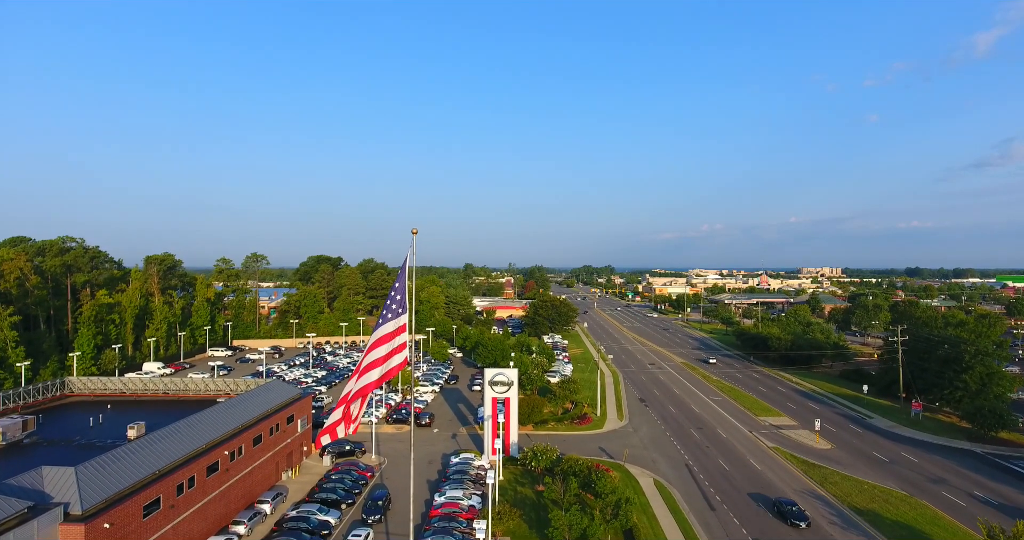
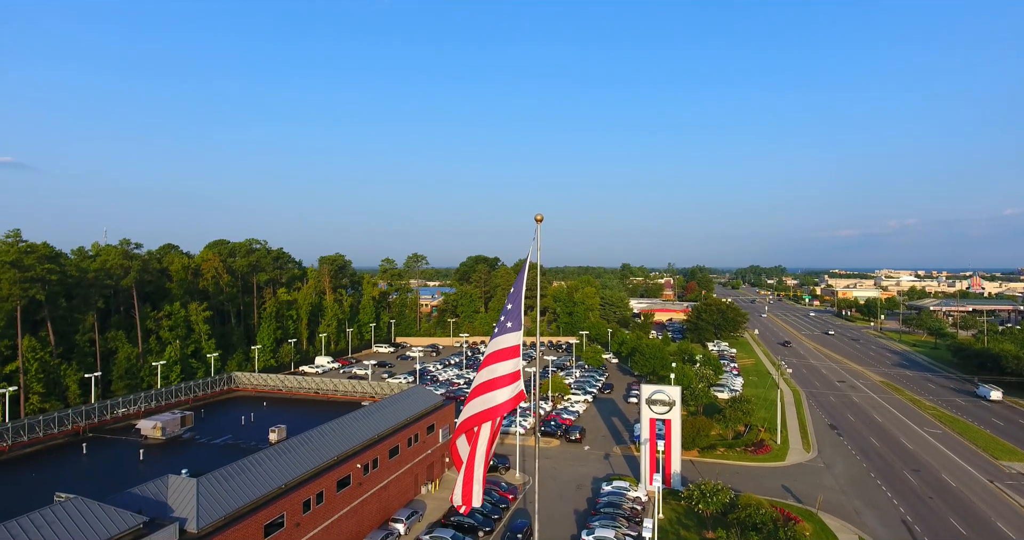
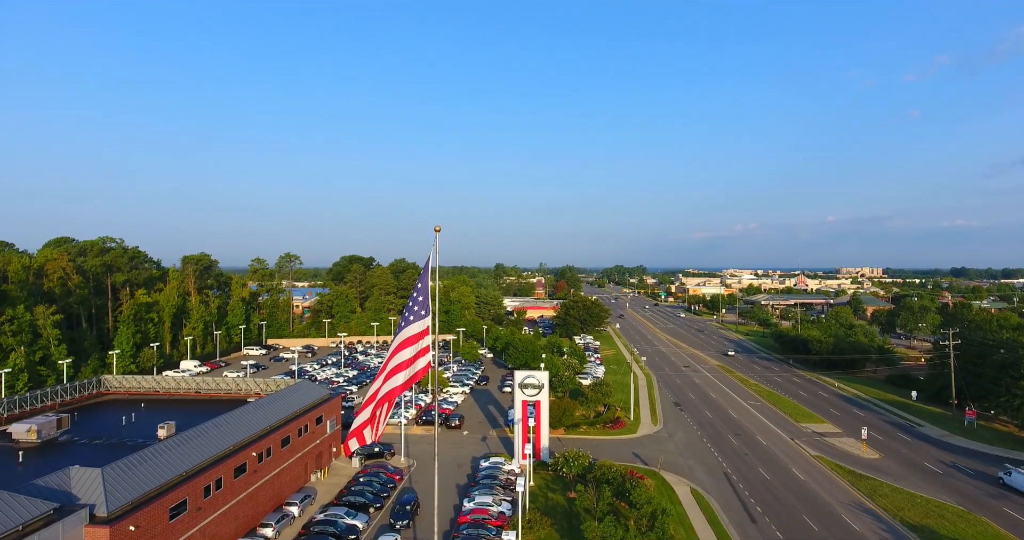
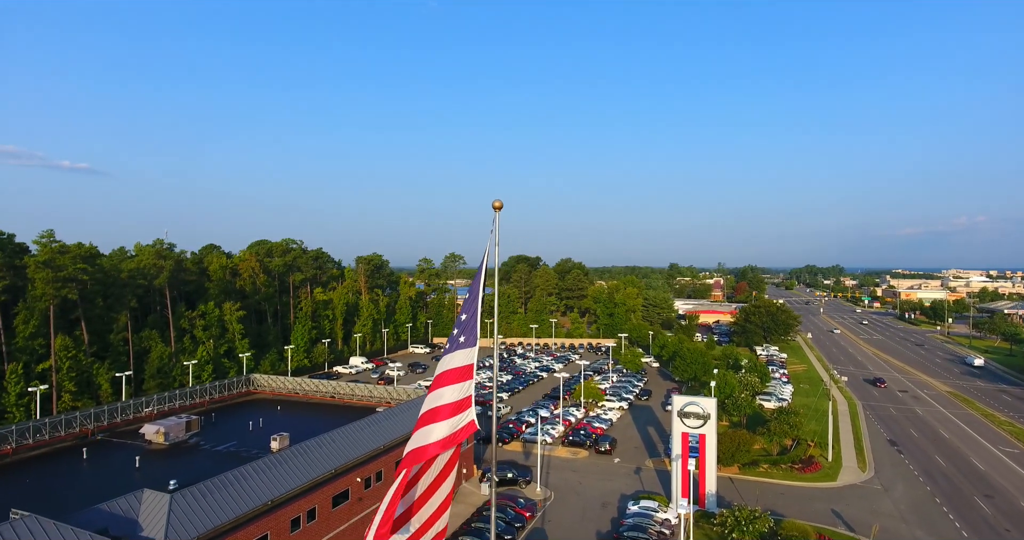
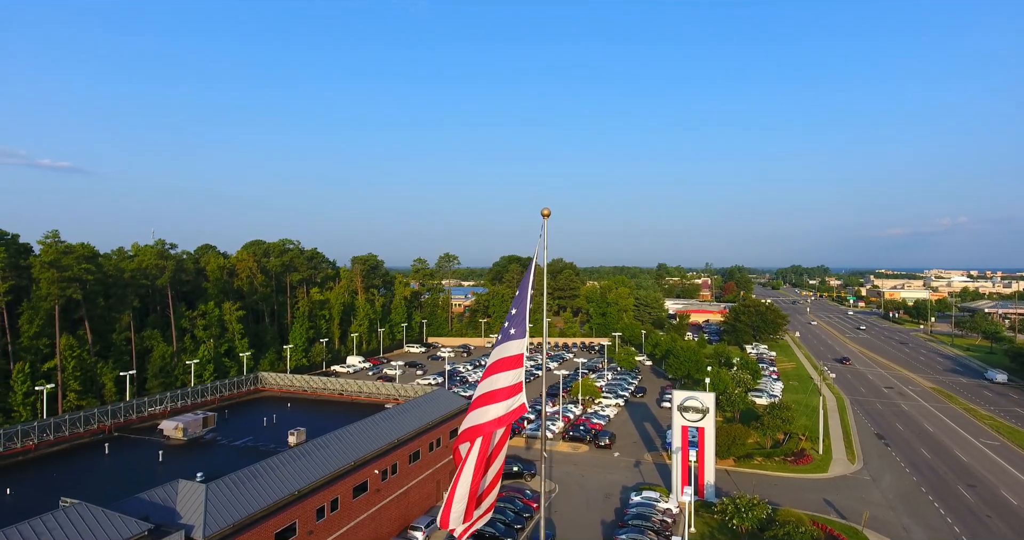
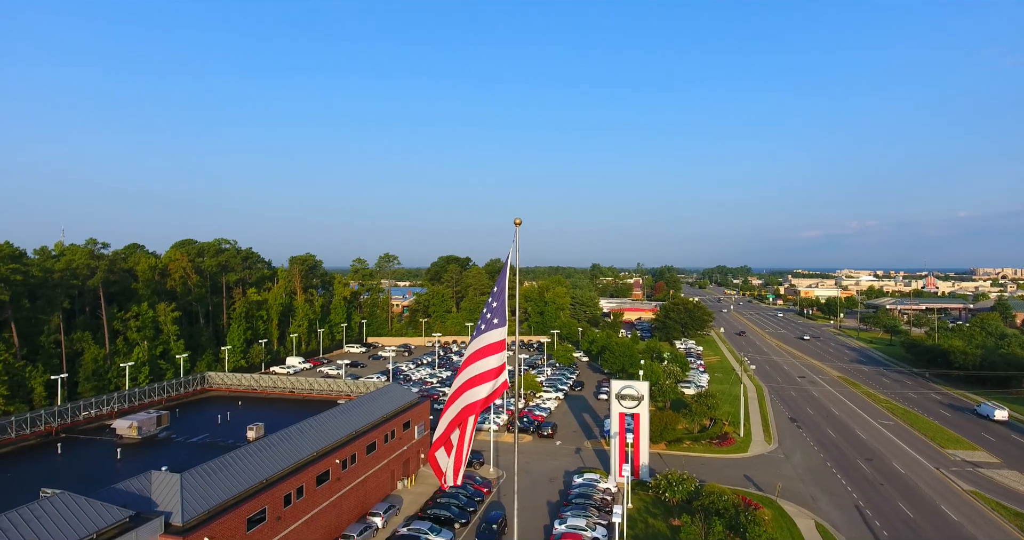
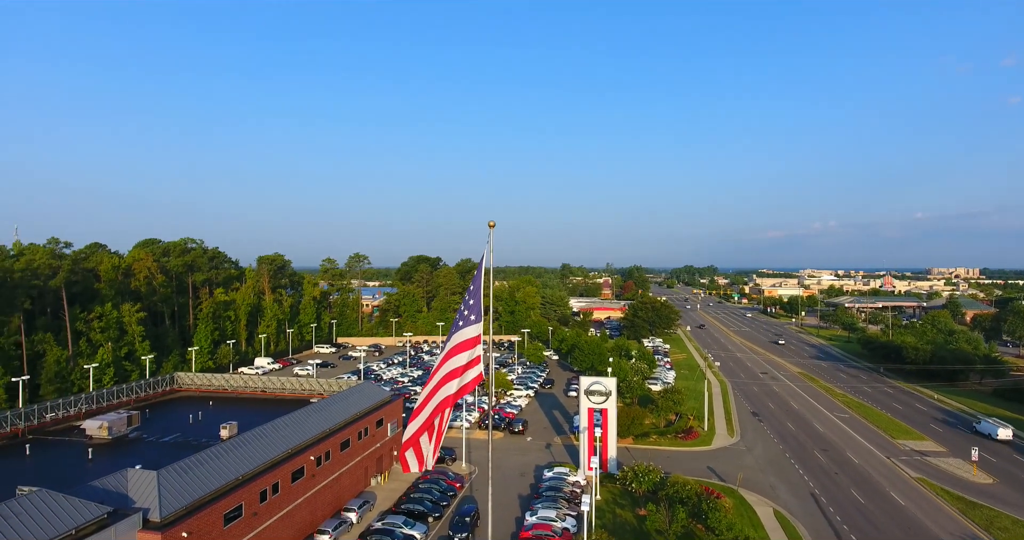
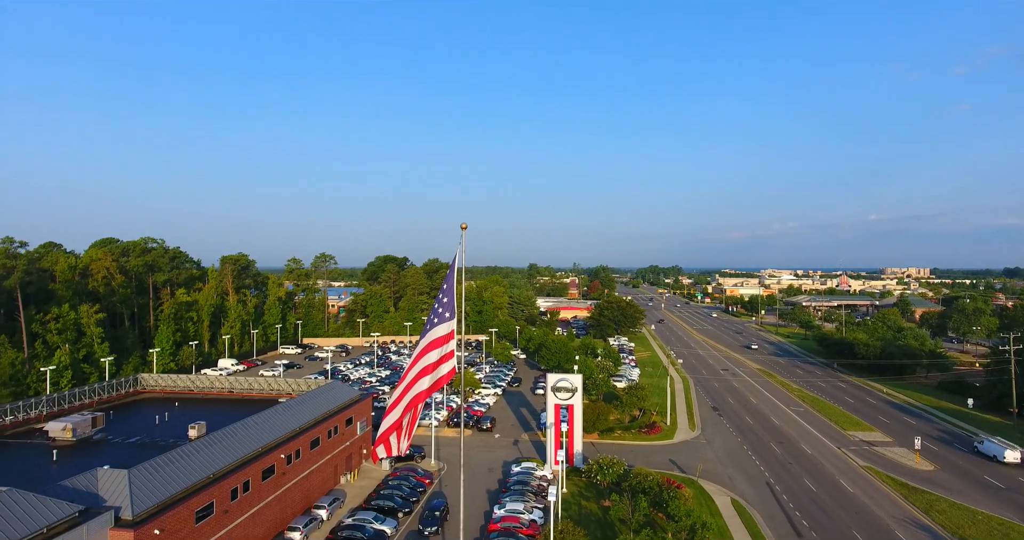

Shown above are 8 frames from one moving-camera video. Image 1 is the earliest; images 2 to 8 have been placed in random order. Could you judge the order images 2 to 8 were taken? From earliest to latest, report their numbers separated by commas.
3, 8, 7, 6, 2, 5, 4
